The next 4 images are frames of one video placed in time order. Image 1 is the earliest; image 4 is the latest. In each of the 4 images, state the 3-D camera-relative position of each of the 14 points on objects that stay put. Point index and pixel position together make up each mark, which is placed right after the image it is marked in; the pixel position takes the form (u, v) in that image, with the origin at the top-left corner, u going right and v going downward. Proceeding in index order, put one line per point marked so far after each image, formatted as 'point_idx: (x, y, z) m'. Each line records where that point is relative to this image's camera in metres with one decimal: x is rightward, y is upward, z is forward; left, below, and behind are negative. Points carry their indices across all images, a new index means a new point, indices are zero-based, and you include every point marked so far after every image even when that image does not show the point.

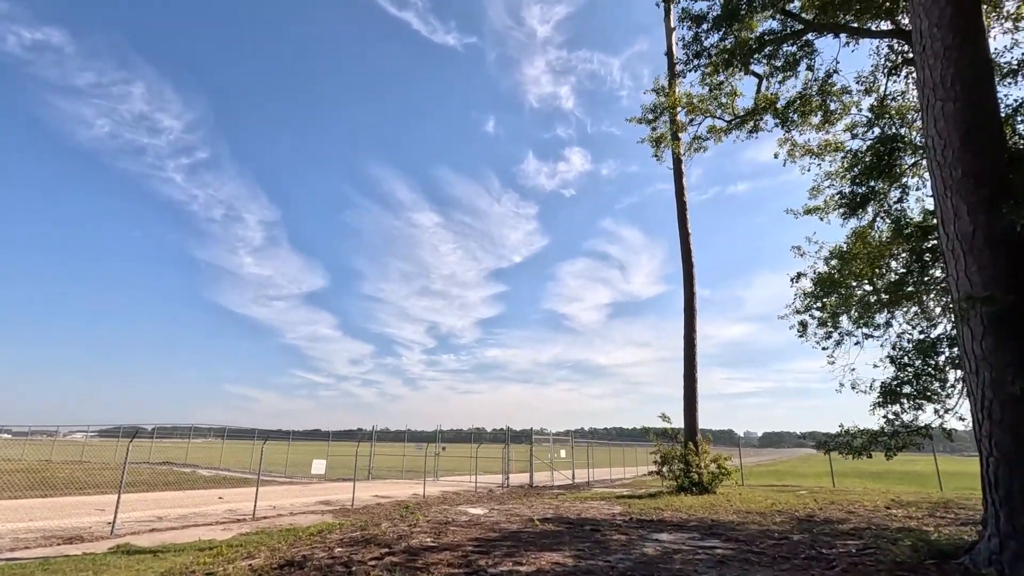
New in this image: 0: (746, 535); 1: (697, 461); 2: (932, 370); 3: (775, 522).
0: (+3.5, -3.7, +7.9) m
1: (+4.8, -4.5, +13.7) m
2: (+6.7, -1.3, +8.4) m
3: (+4.5, -4.1, +9.1) m
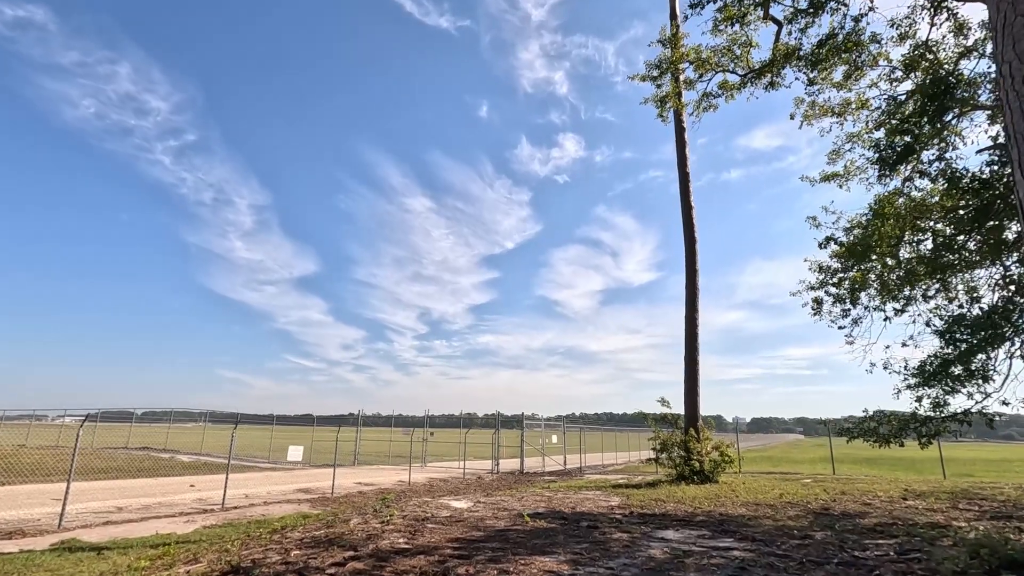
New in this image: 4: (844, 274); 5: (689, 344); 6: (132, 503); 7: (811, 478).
0: (+3.4, -3.3, +7.1) m
1: (+4.5, -3.9, +12.8) m
2: (+6.5, -0.9, +7.5) m
3: (+4.4, -3.6, +8.2) m
4: (+6.7, +0.3, +10.7) m
5: (+4.8, -1.5, +14.2) m
6: (-9.6, -5.4, +13.3) m
7: (+8.8, -5.6, +15.6) m
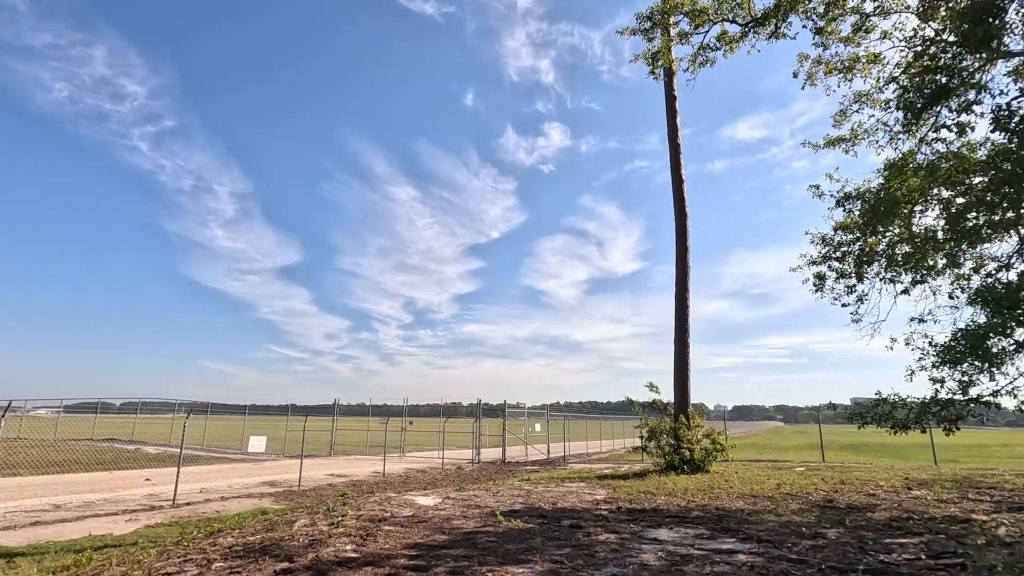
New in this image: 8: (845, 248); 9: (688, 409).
0: (+3.0, -2.9, +6.2) m
1: (+4.0, -3.4, +12.0) m
2: (+6.2, -0.4, +6.7) m
3: (+4.0, -3.1, +7.4) m
4: (+6.3, +0.8, +9.9) m
5: (+4.2, -0.9, +13.4) m
6: (-10.1, -4.9, +12.1) m
7: (+8.3, -5.0, +14.9) m
8: (+6.2, +0.8, +9.9) m
9: (+4.2, -2.9, +12.5) m
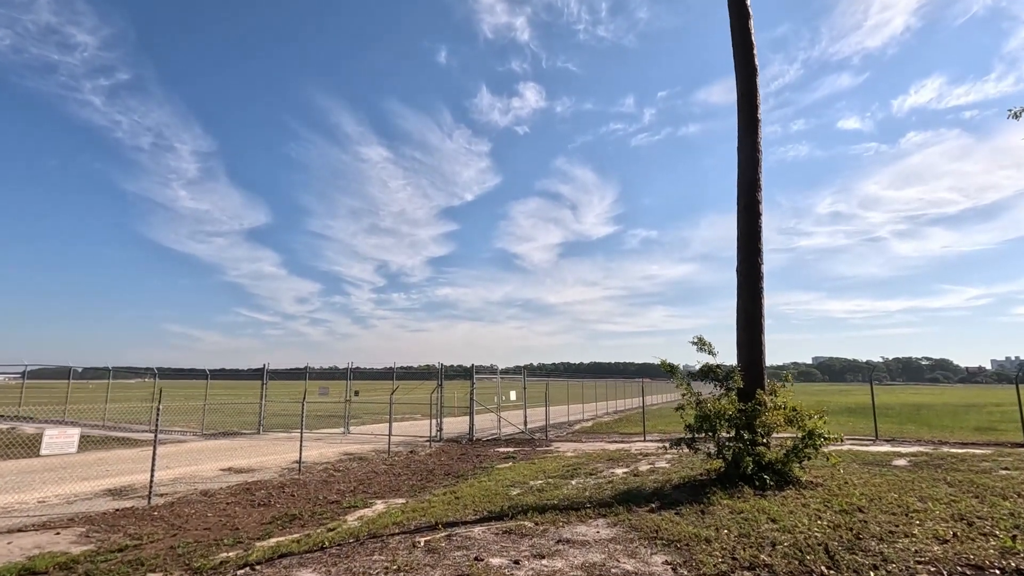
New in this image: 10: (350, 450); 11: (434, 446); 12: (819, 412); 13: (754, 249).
0: (+2.8, -1.8, +1.4) m
1: (+3.5, -1.9, +7.2) m
2: (+5.9, +0.7, +1.8) m
3: (+3.7, -2.0, +2.6) m
4: (+5.9, +2.1, +4.9) m
5: (+3.7, +0.7, +8.4) m
6: (-10.6, -3.4, +6.7) m
7: (+7.6, -3.3, +10.4) m
8: (+5.8, +2.1, +4.9) m
9: (+3.6, -1.3, +7.7) m
10: (-5.1, -5.1, +16.7) m
11: (-2.5, -5.2, +17.2) m
12: (+4.4, -1.8, +7.6) m
13: (+3.8, +0.6, +8.3) m
